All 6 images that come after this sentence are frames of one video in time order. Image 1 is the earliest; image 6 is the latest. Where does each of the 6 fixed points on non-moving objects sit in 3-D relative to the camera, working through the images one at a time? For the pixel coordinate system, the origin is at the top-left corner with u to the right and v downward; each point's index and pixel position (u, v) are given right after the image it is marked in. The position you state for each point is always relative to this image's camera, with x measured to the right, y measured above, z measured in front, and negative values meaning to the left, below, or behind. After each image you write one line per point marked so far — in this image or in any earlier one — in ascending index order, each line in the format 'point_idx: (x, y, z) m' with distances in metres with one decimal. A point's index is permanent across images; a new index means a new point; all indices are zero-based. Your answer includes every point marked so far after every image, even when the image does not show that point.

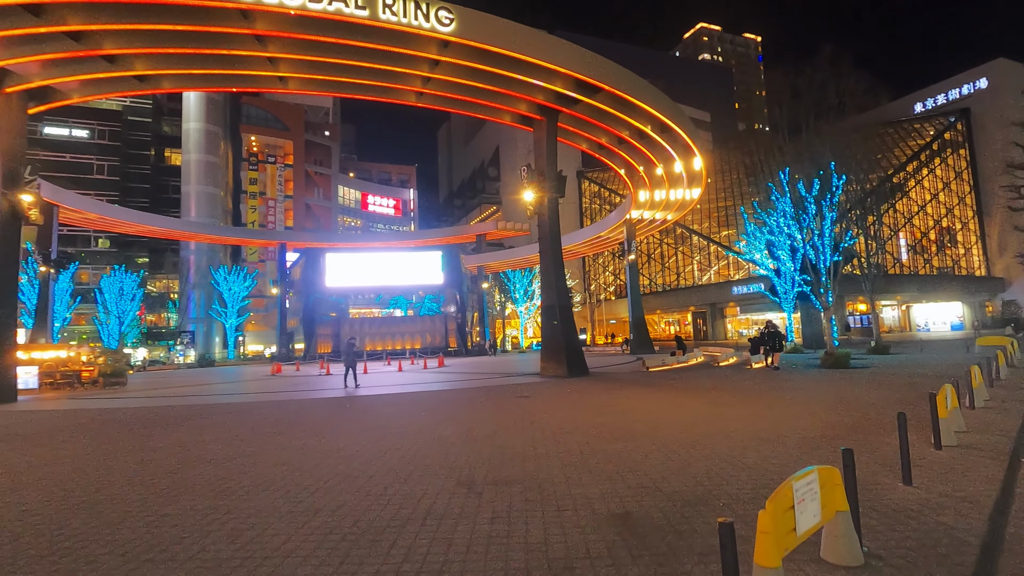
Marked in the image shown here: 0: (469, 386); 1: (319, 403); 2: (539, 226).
0: (-1.2, -3.0, +16.7) m
1: (-4.6, -2.8, +13.4) m
2: (+0.9, +2.2, +18.8) m
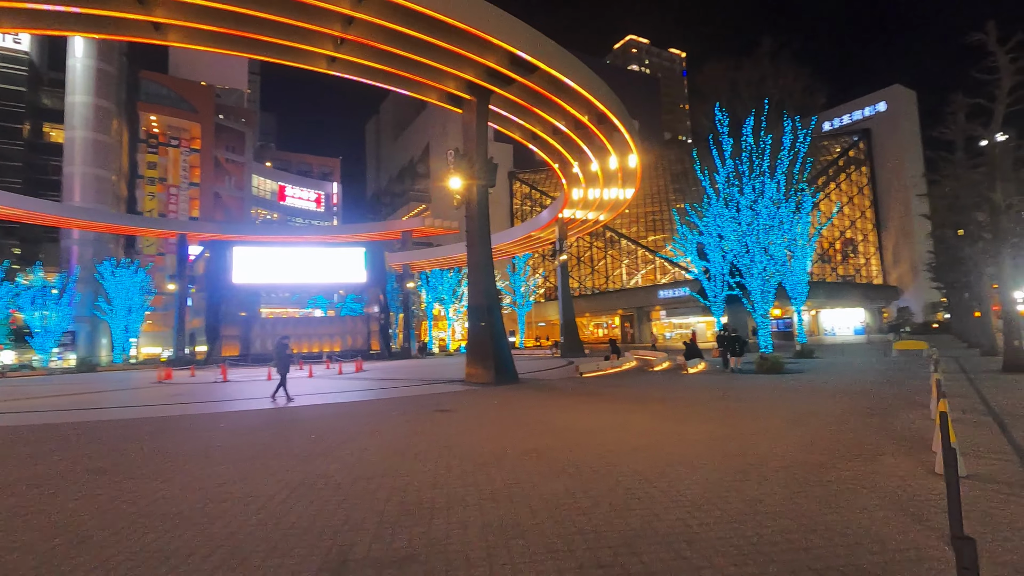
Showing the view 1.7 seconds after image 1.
0: (-3.3, -2.9, +14.7) m
1: (-6.3, -2.6, +11.0) m
2: (-1.4, +2.2, +17.1) m
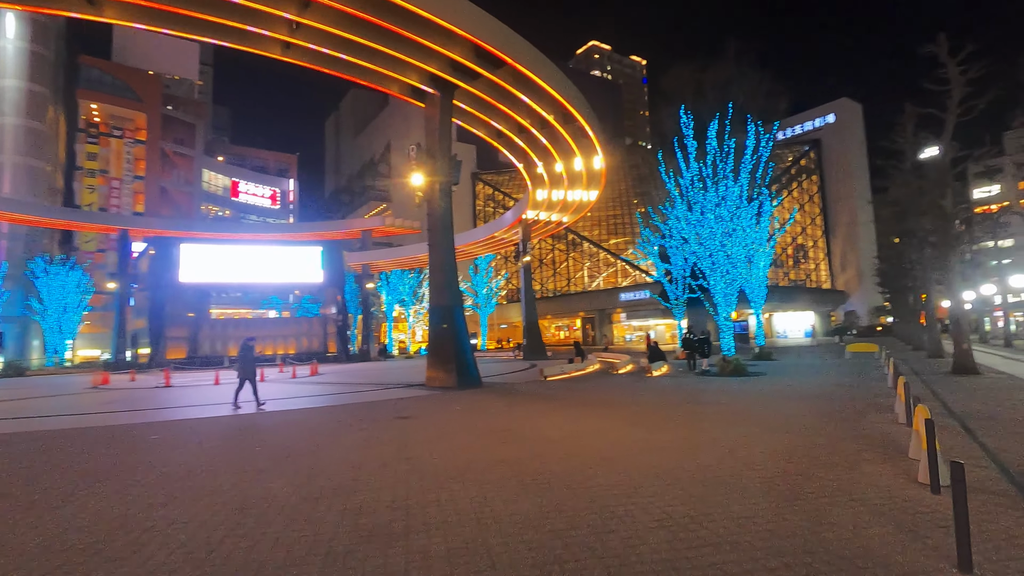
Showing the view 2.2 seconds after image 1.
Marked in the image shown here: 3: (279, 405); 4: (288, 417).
0: (-4.2, -2.9, +13.9) m
1: (-7.0, -2.6, +10.0) m
2: (-2.5, +2.2, +16.5) m
3: (-5.9, -3.0, +14.0) m
4: (-4.6, -2.6, +11.2) m
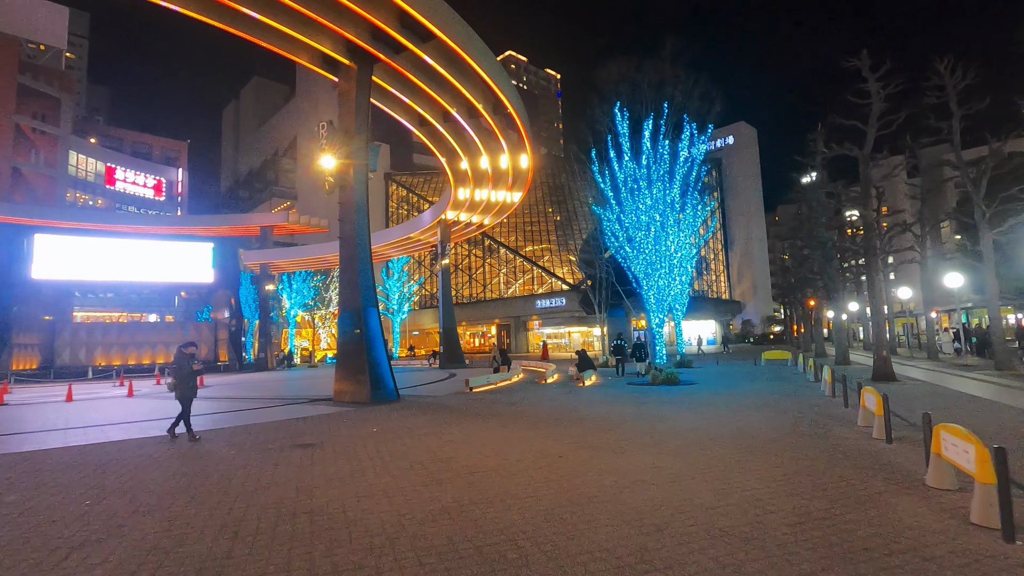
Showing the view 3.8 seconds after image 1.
0: (-5.8, -2.8, +11.5) m
1: (-7.9, -2.4, +7.2) m
2: (-4.5, +2.2, +14.4) m
3: (-7.5, -2.9, +11.3) m
4: (-5.8, -2.5, +8.8) m
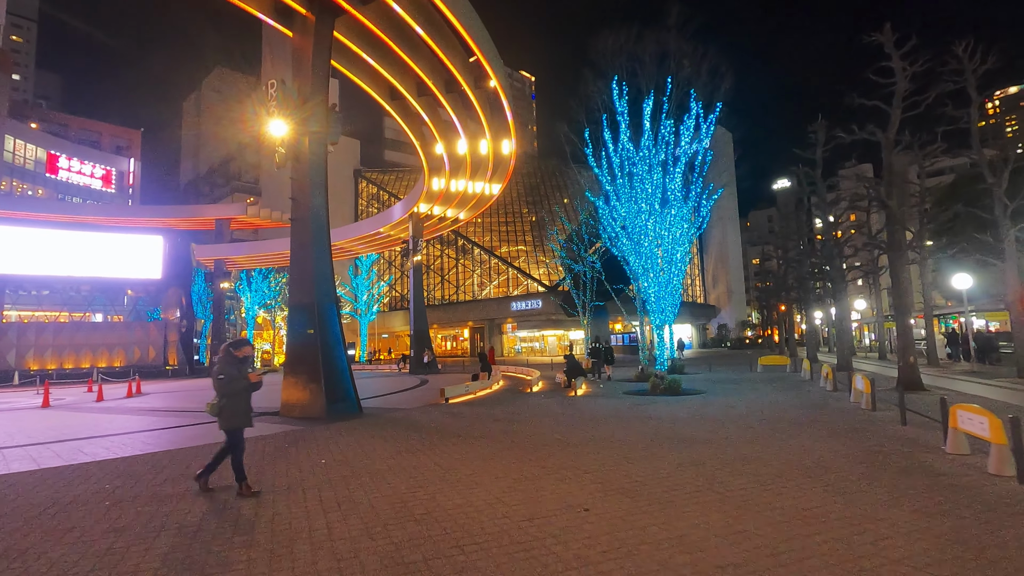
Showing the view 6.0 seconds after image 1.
0: (-6.0, -2.6, +9.1) m
1: (-7.9, -2.1, +4.7) m
2: (-4.8, +2.4, +12.0) m
3: (-7.7, -2.6, +8.7) m
4: (-5.8, -2.3, +6.4) m
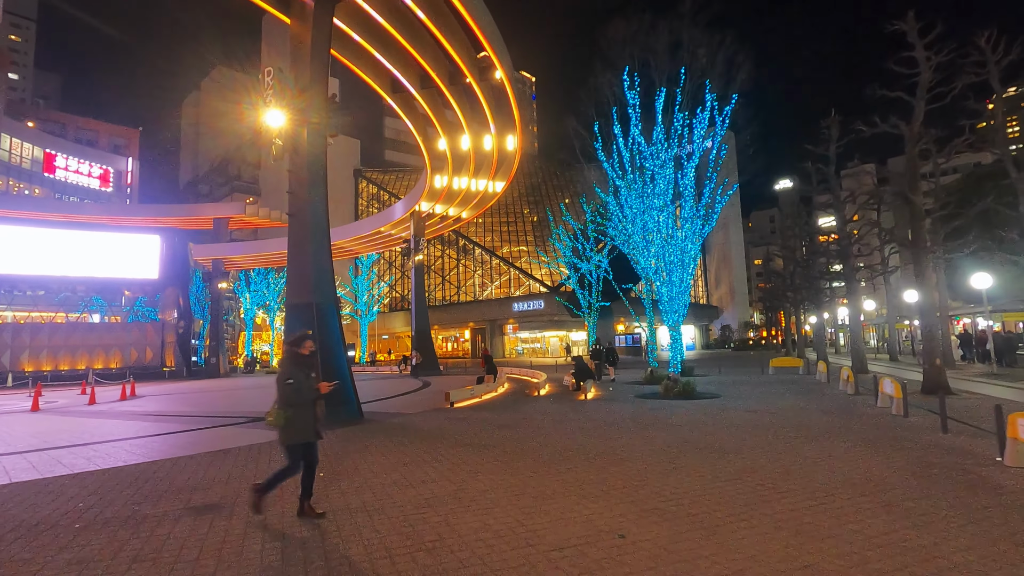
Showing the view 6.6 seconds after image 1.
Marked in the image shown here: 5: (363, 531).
0: (-5.9, -2.6, +8.4) m
1: (-7.7, -2.1, +4.1) m
2: (-4.6, +2.4, +11.4) m
3: (-7.5, -2.6, +8.1) m
4: (-5.6, -2.2, +5.8) m
5: (-1.4, -2.0, +4.2) m
